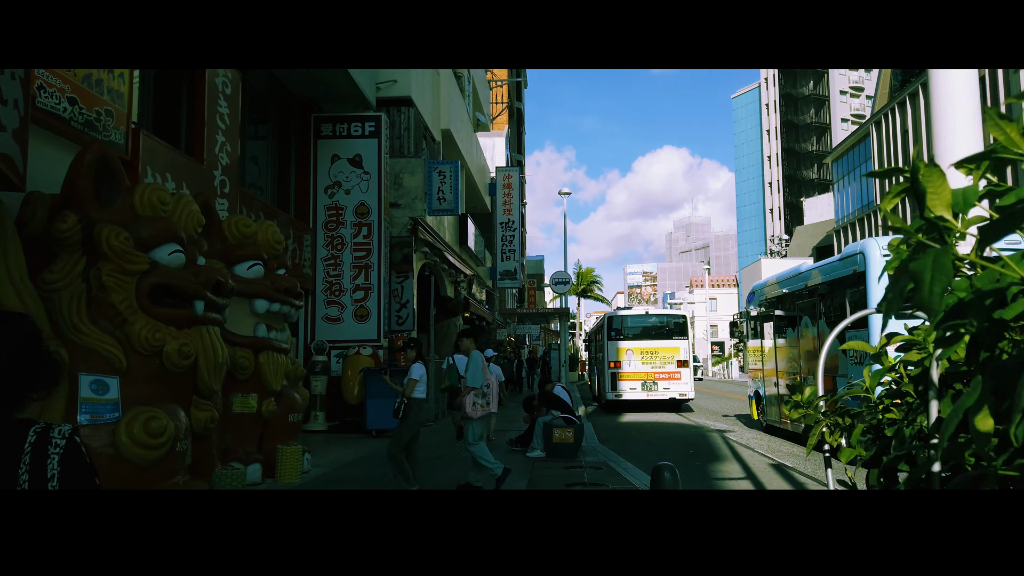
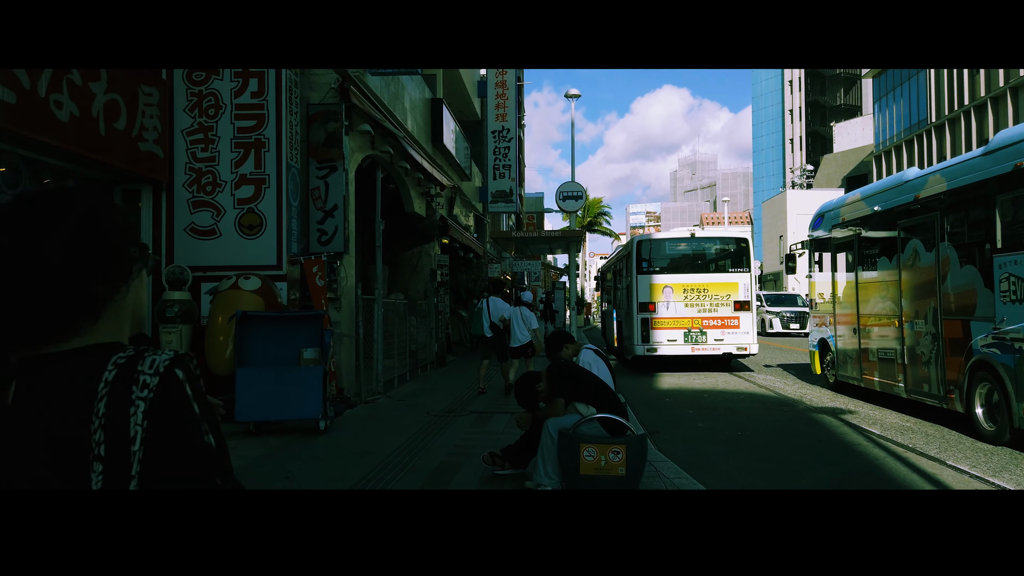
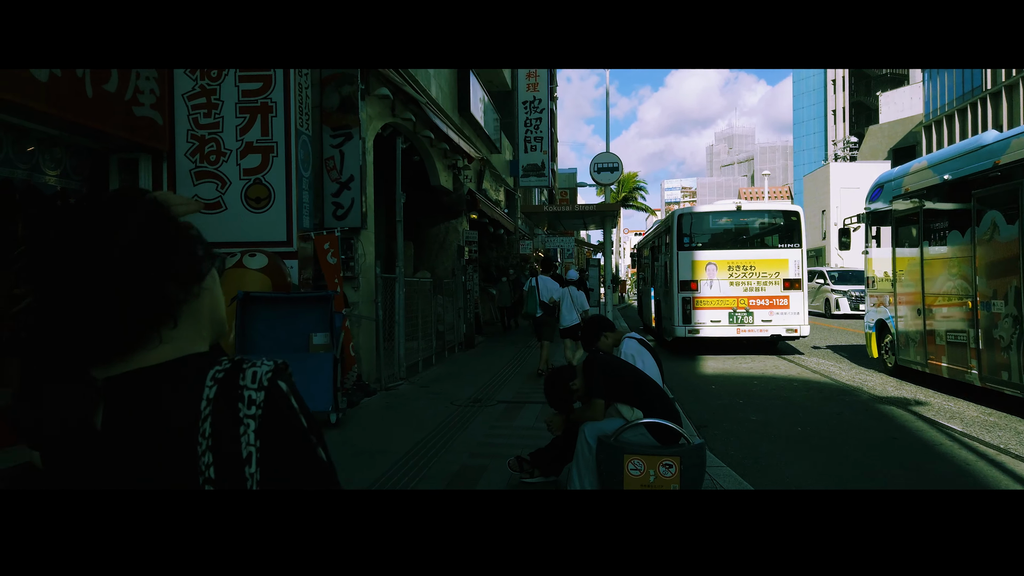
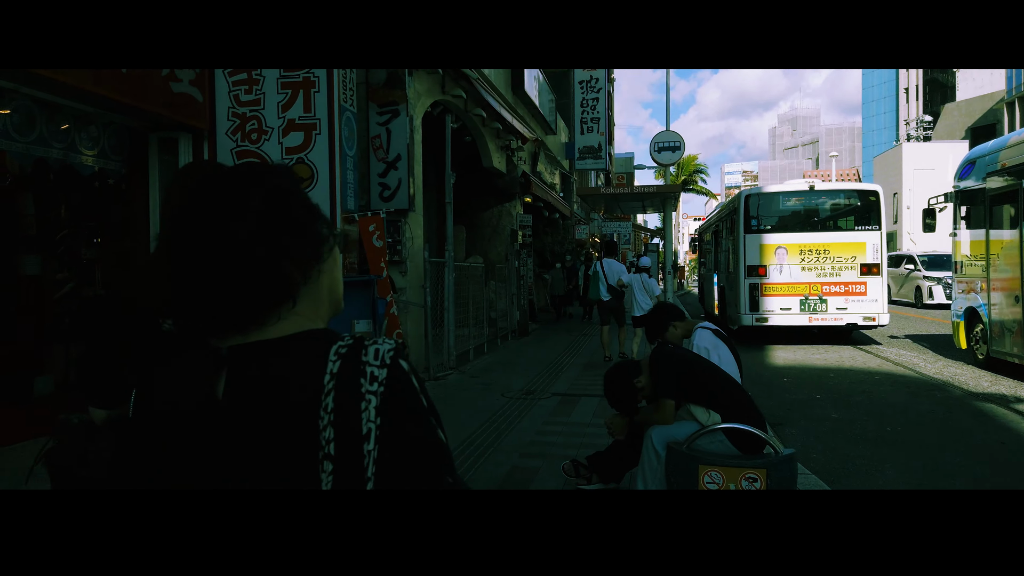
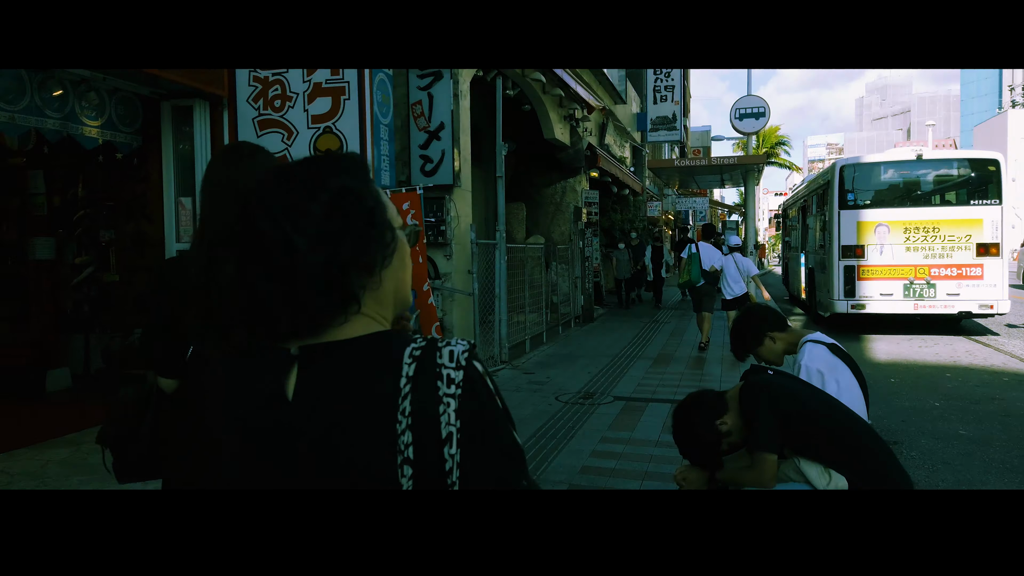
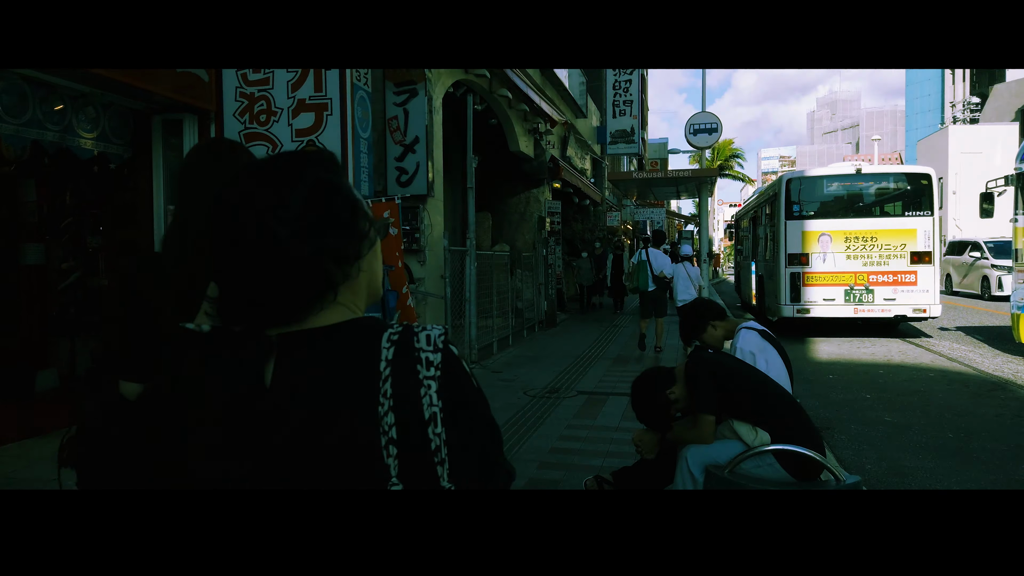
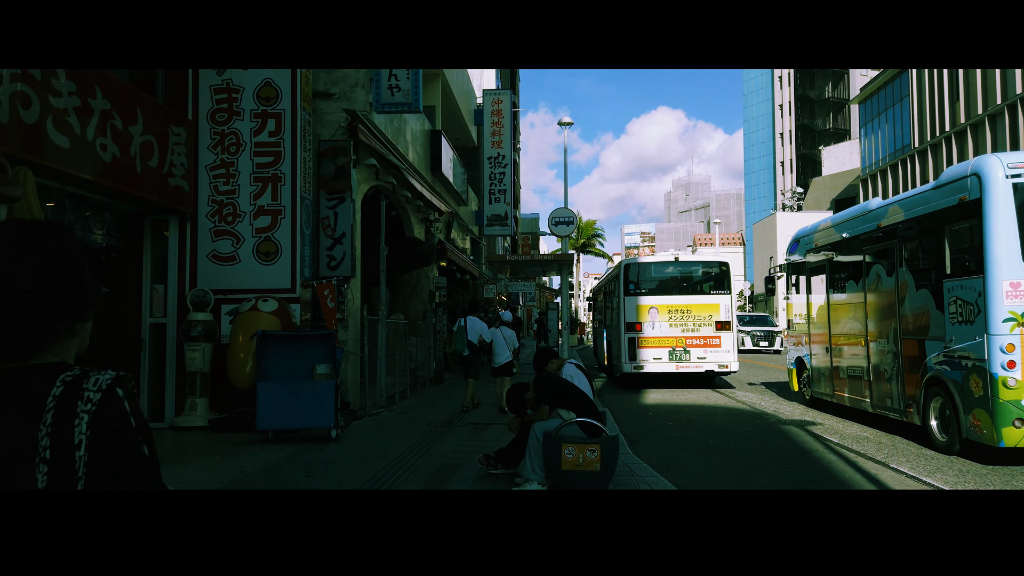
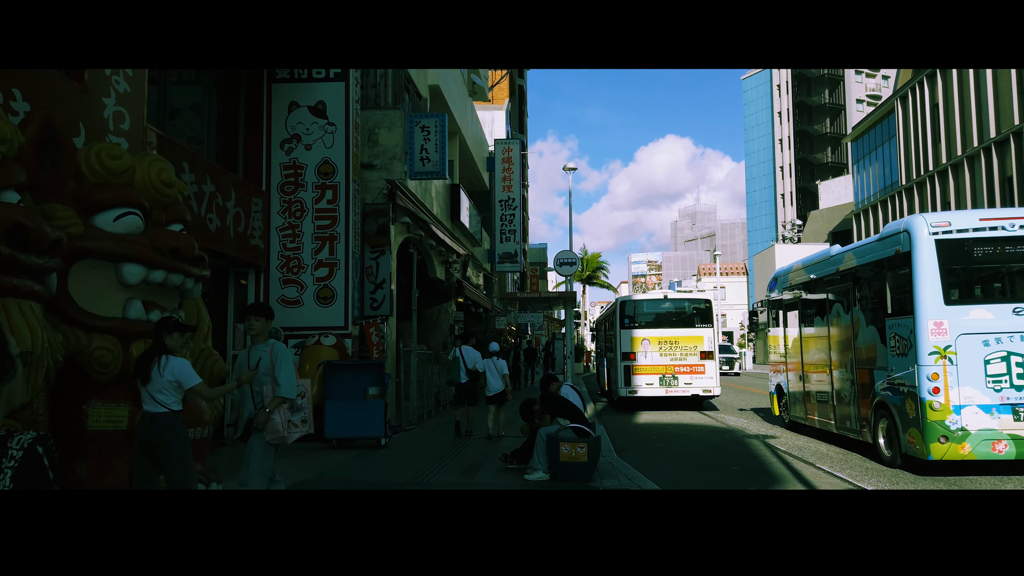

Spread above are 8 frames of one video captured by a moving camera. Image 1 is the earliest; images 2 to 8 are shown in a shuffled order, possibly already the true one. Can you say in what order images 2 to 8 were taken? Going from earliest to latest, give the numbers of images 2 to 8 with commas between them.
8, 7, 2, 3, 4, 6, 5
